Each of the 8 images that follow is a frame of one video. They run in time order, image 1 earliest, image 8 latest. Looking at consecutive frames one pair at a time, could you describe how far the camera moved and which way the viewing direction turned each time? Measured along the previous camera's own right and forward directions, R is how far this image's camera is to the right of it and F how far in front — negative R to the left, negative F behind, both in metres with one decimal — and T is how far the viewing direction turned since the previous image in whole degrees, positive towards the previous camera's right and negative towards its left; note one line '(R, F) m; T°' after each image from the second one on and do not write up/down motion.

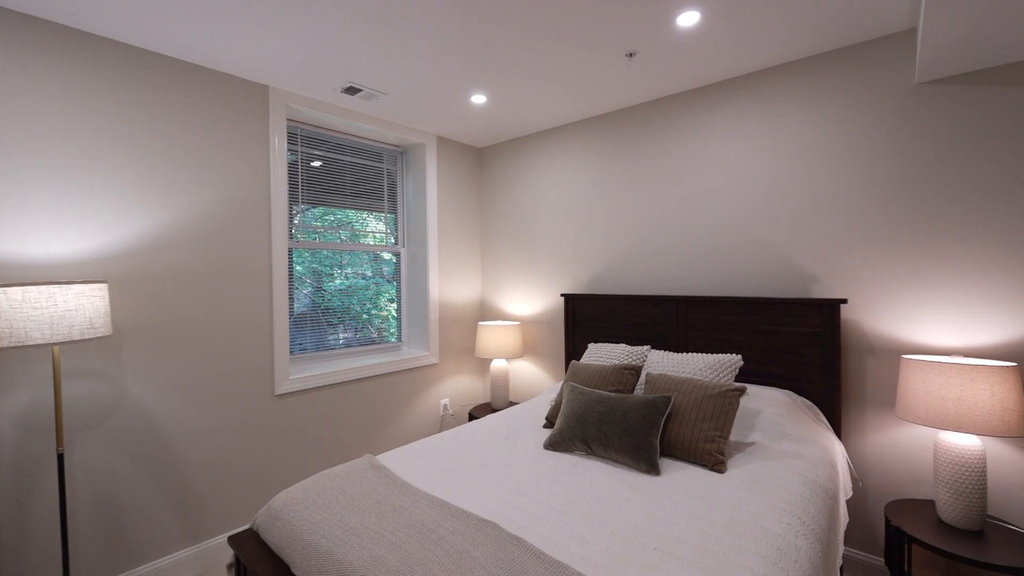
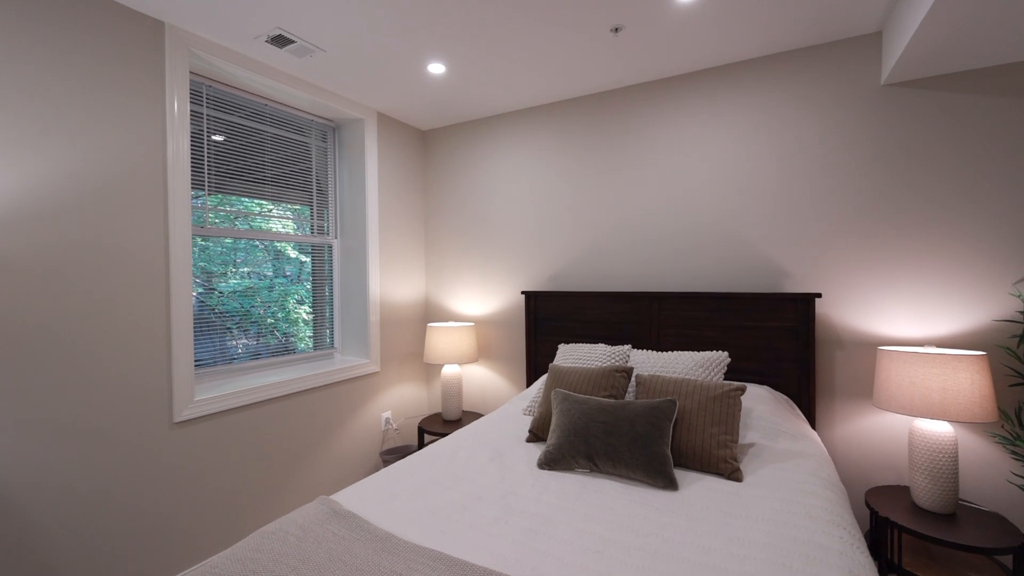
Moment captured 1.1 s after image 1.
(-0.3, +0.3) m; +11°
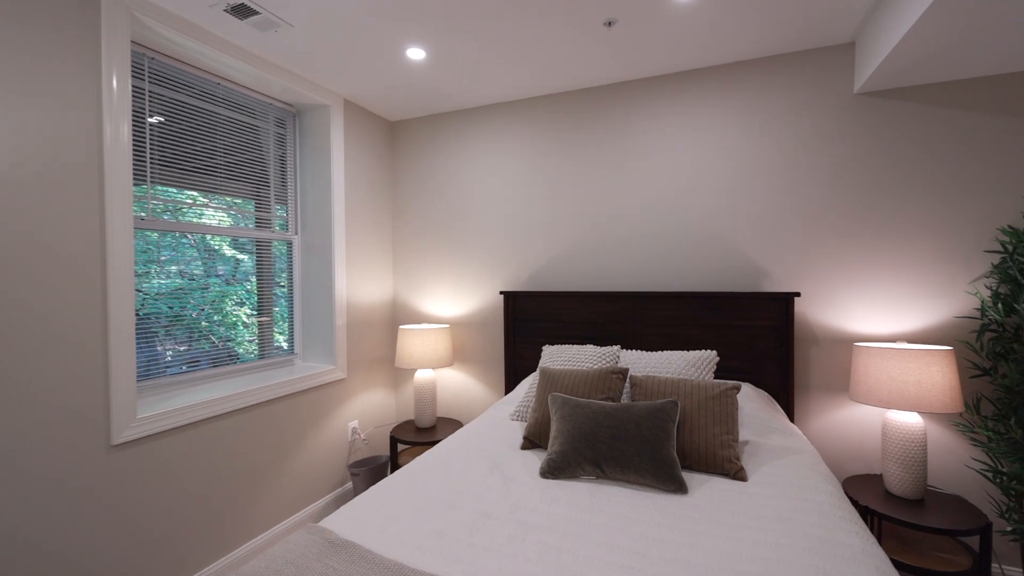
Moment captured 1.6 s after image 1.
(-0.2, +0.1) m; +7°
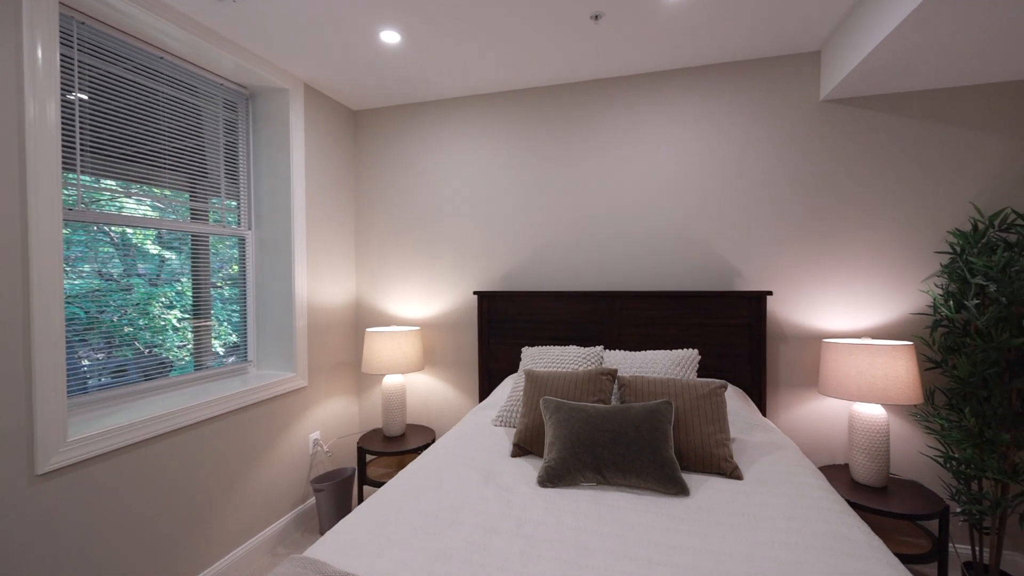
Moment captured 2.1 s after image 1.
(-0.2, +0.1) m; +7°
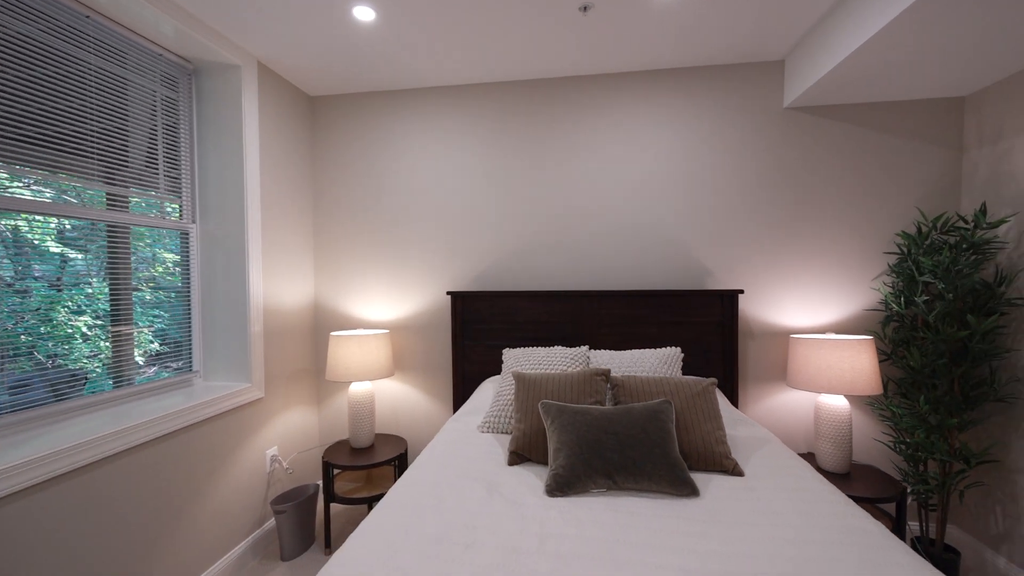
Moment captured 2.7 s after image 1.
(-0.2, +0.1) m; +8°
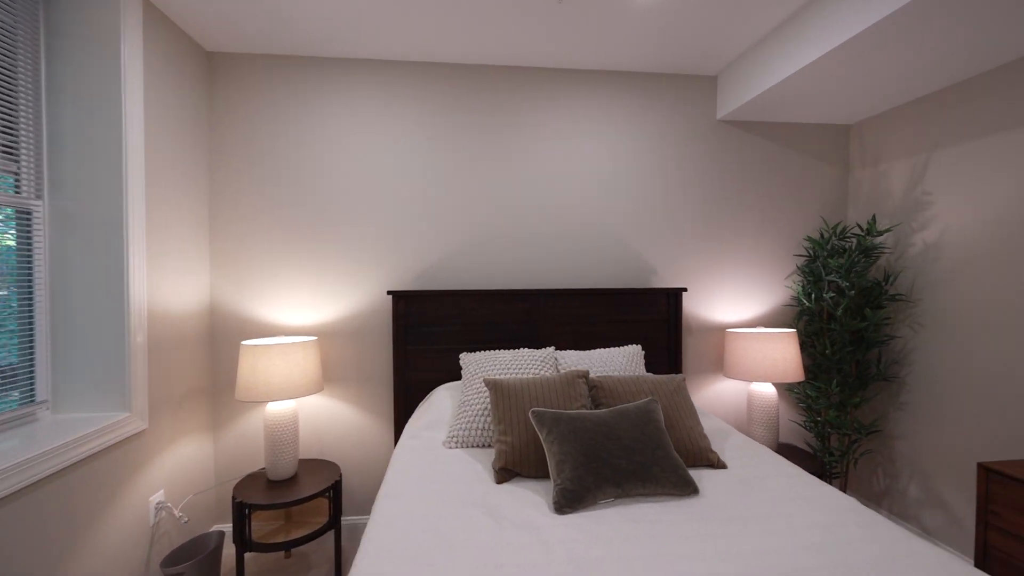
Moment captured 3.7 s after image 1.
(-0.3, +0.2) m; +15°
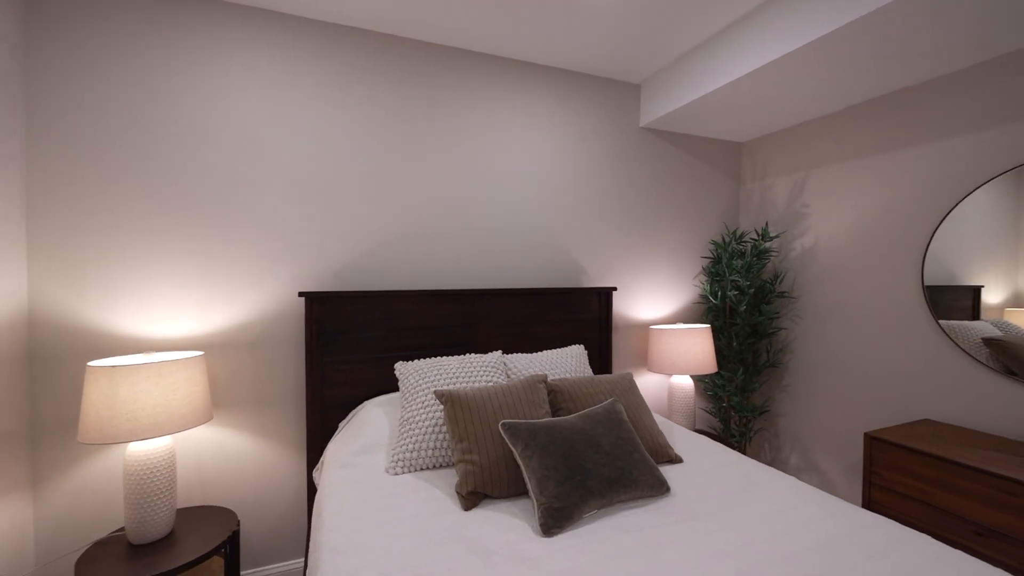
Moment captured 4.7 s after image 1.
(-0.3, +0.2) m; +16°
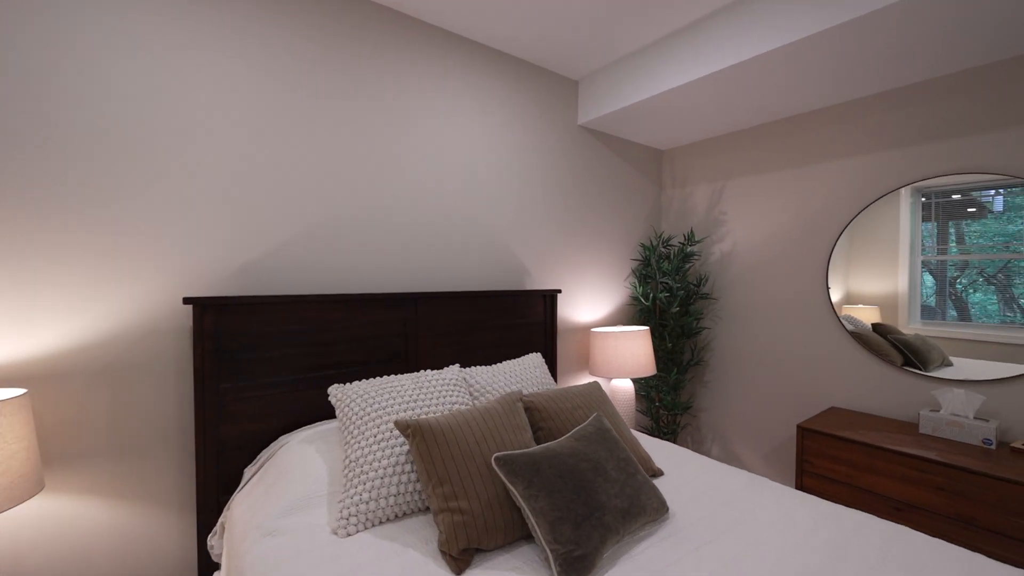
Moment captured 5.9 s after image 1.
(-0.3, +0.3) m; +15°
